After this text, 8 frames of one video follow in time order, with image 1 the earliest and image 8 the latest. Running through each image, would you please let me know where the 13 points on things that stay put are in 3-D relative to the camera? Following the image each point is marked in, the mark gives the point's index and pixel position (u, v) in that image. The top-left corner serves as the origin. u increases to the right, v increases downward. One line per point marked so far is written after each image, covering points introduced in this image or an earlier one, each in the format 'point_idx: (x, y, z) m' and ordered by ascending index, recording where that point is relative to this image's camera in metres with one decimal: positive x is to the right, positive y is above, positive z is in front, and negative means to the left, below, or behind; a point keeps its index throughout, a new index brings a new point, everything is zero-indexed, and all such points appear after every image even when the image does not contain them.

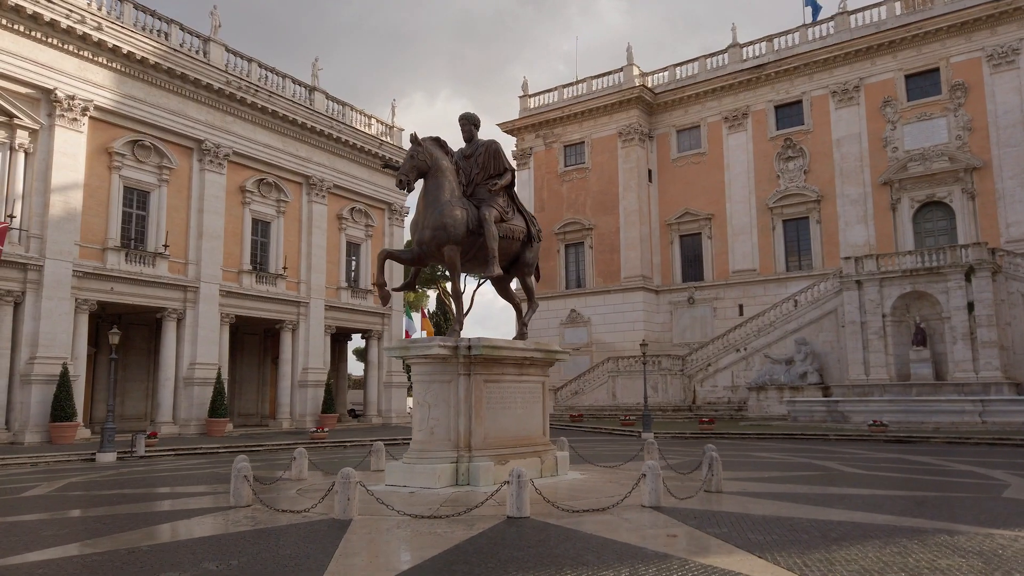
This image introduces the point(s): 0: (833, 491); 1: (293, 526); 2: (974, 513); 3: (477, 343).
0: (+4.0, -2.5, +9.7) m
1: (-2.0, -2.2, +7.0) m
2: (+4.6, -2.3, +7.9) m
3: (-0.4, -0.7, +9.4) m
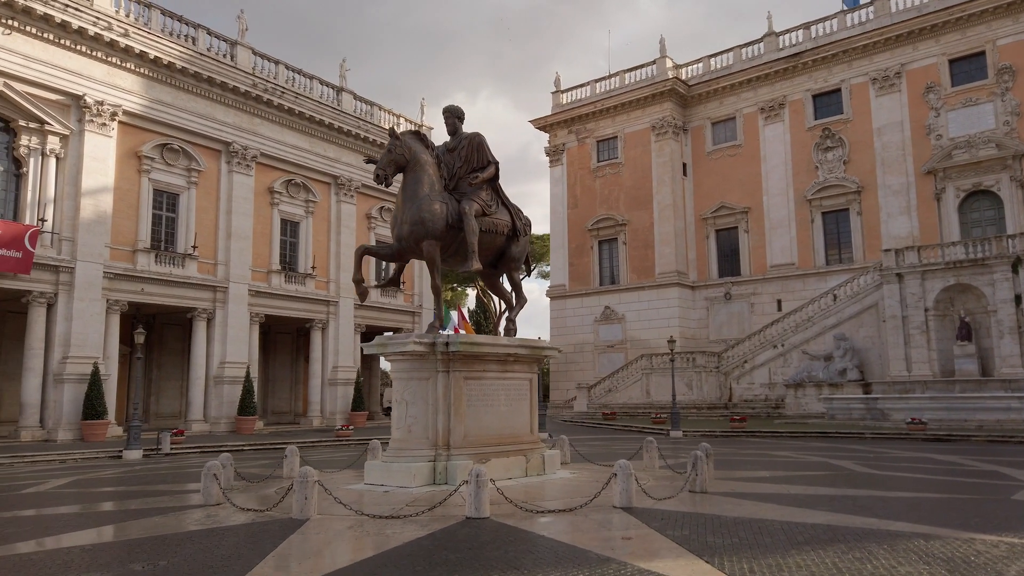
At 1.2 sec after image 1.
0: (+3.7, -2.4, +9.2) m
1: (-2.4, -2.1, +6.9) m
2: (+4.3, -2.1, +7.4) m
3: (-0.7, -0.6, +9.2) m
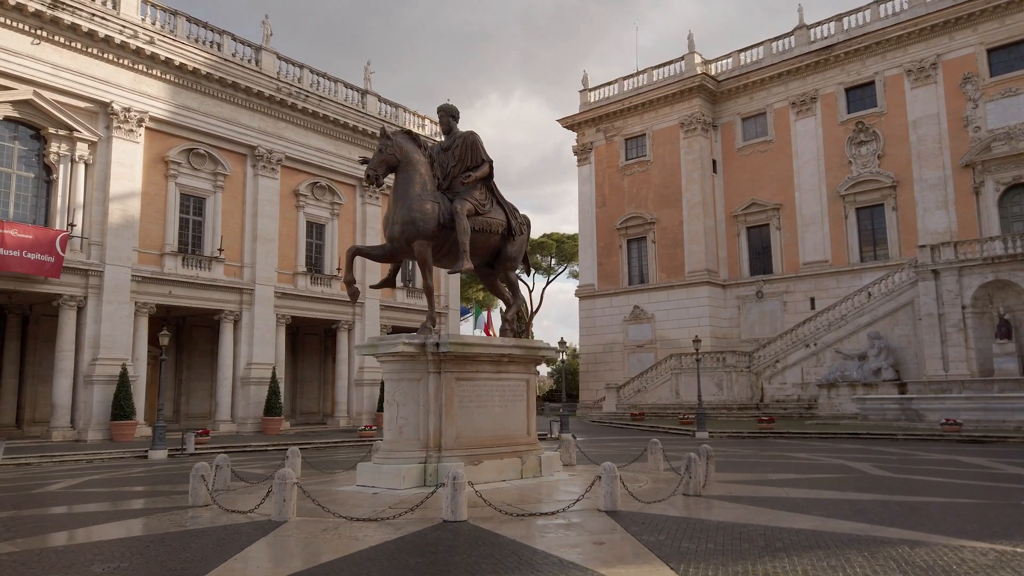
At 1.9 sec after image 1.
0: (+3.6, -2.4, +8.9) m
1: (-2.6, -2.1, +6.9) m
2: (+4.1, -2.1, +7.1) m
3: (-0.8, -0.6, +9.1) m
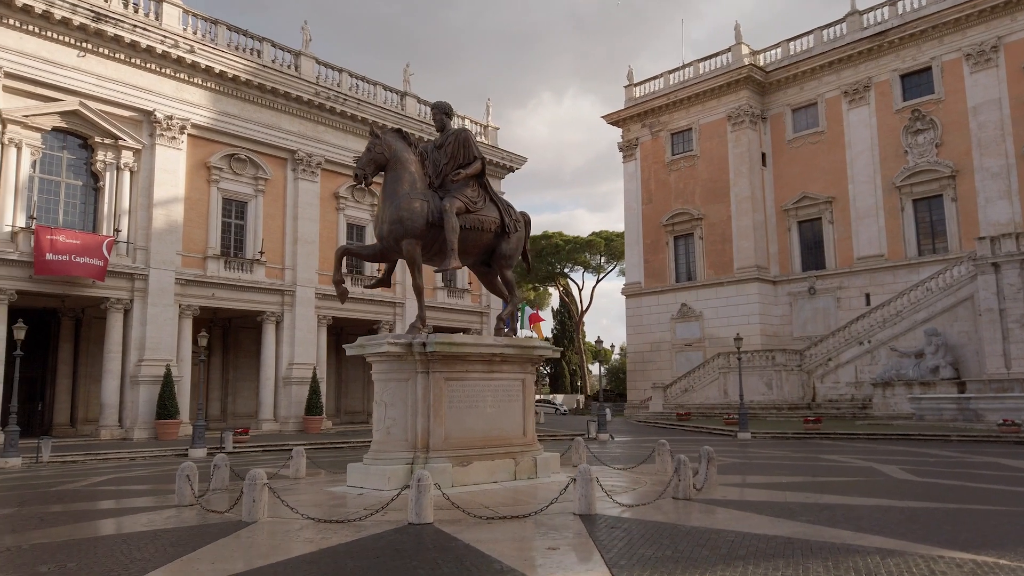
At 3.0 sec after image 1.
0: (+3.5, -2.3, +8.5) m
1: (-2.9, -2.2, +6.9) m
2: (+3.8, -2.0, +6.6) m
3: (-0.9, -0.6, +9.0) m
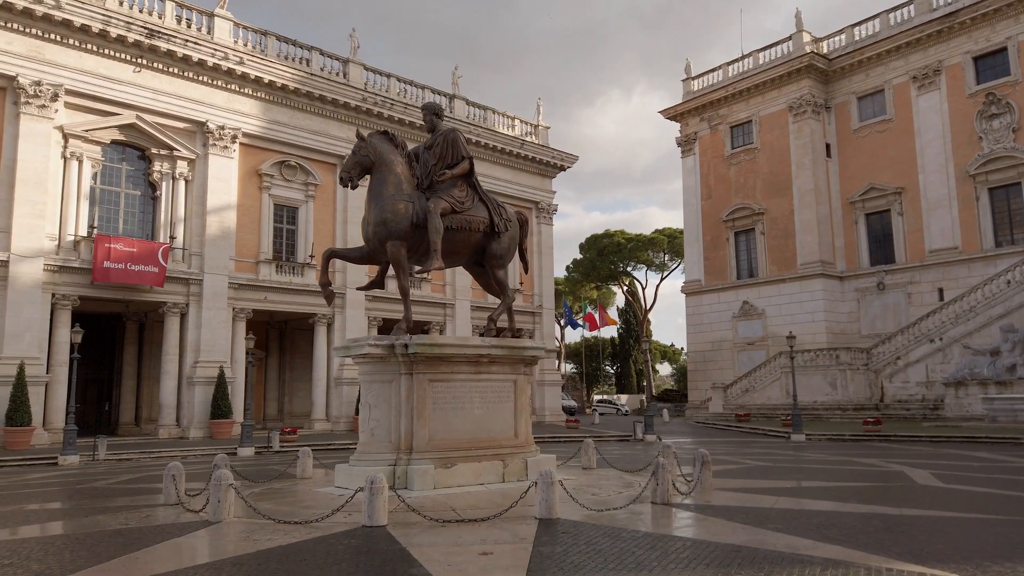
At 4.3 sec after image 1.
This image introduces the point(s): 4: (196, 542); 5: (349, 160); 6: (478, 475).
0: (+3.2, -2.3, +8.1) m
1: (-3.2, -2.2, +7.1) m
2: (+3.4, -2.0, +6.2) m
3: (-1.1, -0.6, +9.0) m
4: (-2.6, -2.1, +6.6) m
5: (-2.0, +1.6, +9.6) m
6: (-0.4, -2.2, +9.3) m
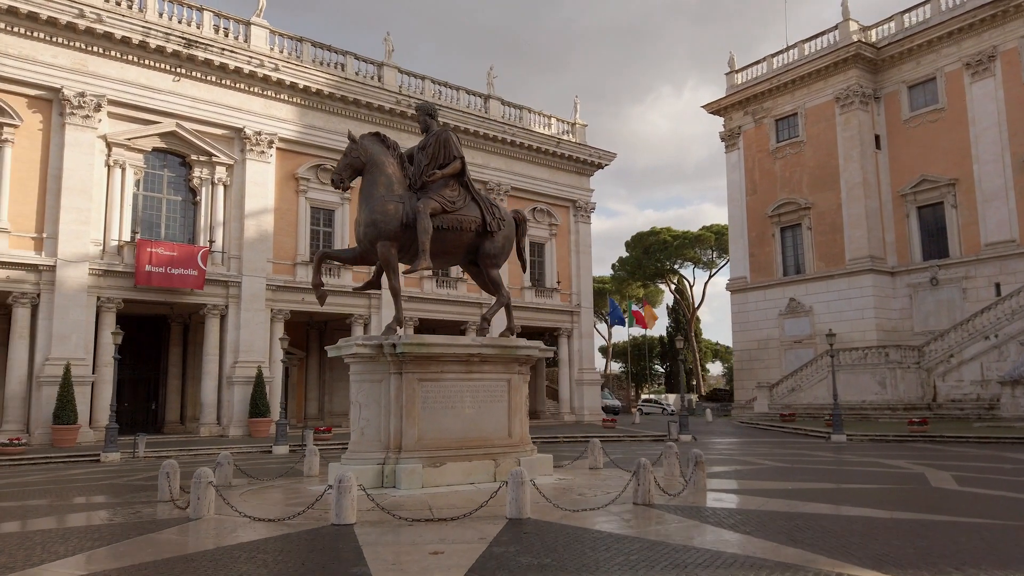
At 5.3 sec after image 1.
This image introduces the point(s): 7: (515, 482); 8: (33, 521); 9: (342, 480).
0: (+3.0, -2.2, +7.8) m
1: (-3.5, -2.2, +7.3) m
2: (+3.1, -2.0, +5.9) m
3: (-1.3, -0.6, +9.1) m
4: (-2.9, -2.2, +6.8) m
5: (-2.1, +1.6, +9.8) m
6: (-0.5, -2.2, +9.3) m
7: (+0.1, -1.8, +7.1) m
8: (-5.4, -2.6, +8.8) m
9: (-1.5, -1.7, +7.0) m
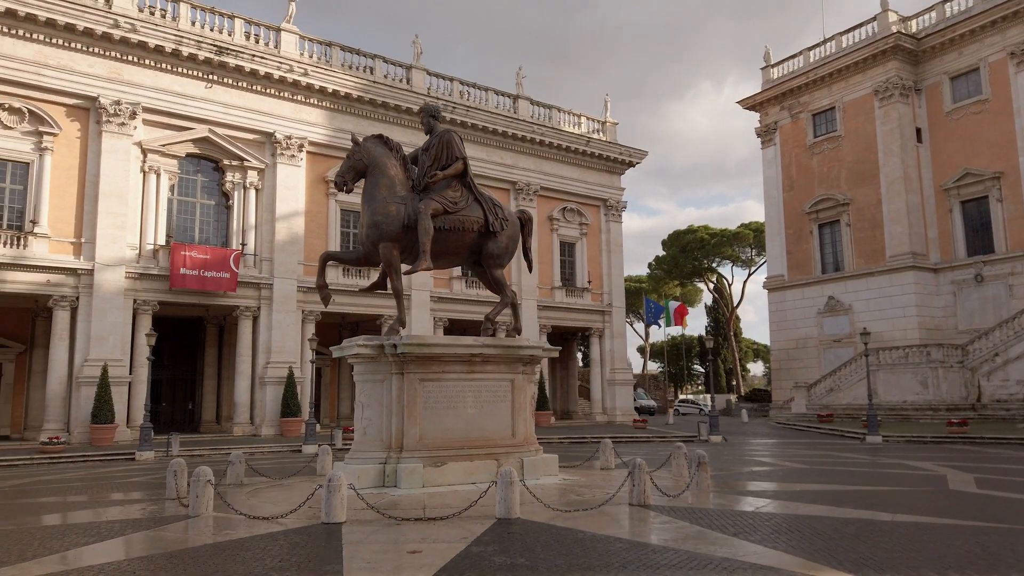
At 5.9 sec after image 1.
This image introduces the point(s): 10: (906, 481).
0: (+3.0, -2.2, +7.6) m
1: (-3.6, -2.2, +7.5) m
2: (+2.9, -1.9, +5.8) m
3: (-1.3, -0.6, +9.1) m
4: (-3.1, -2.2, +6.9) m
5: (-2.1, +1.5, +9.9) m
6: (-0.5, -2.2, +9.3) m
7: (0.0, -1.8, +7.1) m
8: (-5.4, -2.7, +9.1) m
9: (-1.6, -1.7, +7.0) m
10: (+5.8, -2.8, +11.6) m
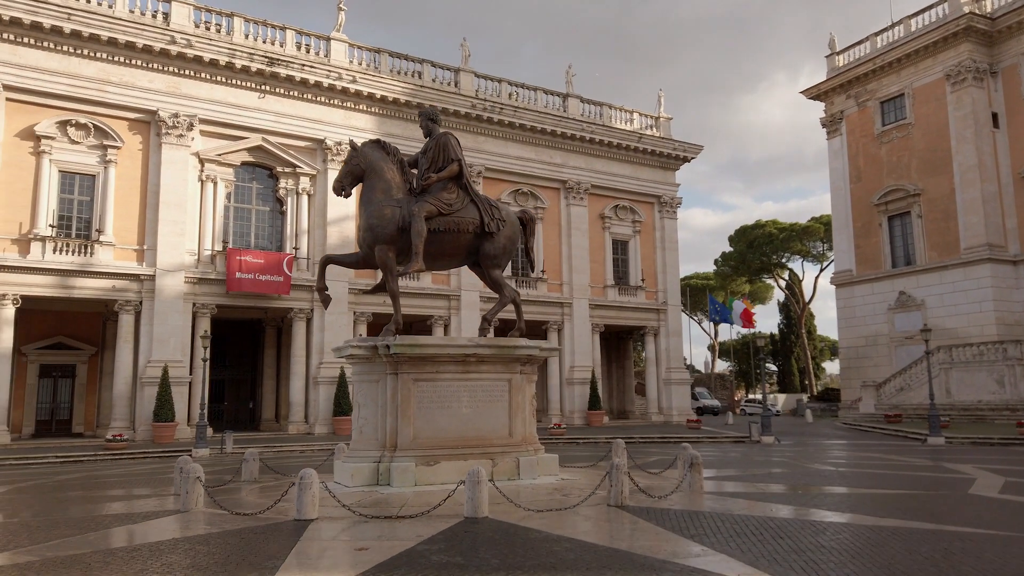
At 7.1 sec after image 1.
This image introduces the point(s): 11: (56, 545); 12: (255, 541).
0: (+2.7, -2.2, +7.4) m
1: (-3.8, -2.3, +7.9) m
2: (+2.4, -1.9, +5.5) m
3: (-1.4, -0.6, +9.3) m
4: (-3.3, -2.2, +7.3) m
5: (-2.2, +1.5, +10.1) m
6: (-0.6, -2.2, +9.4) m
7: (-0.3, -1.8, +7.2) m
8: (-5.5, -2.7, +9.7) m
9: (-1.9, -1.7, +7.3) m
10: (+5.9, -2.8, +11.1) m
11: (-3.9, -2.2, +6.7) m
12: (-2.0, -2.1, +6.4) m
